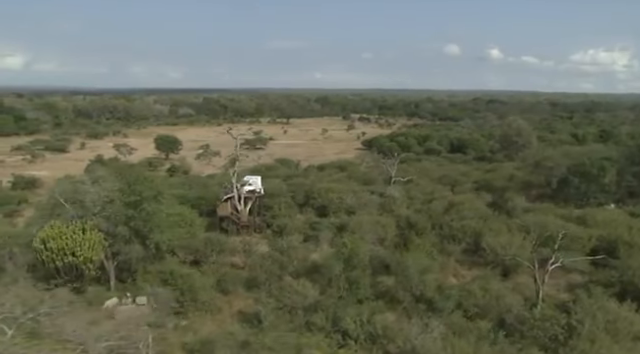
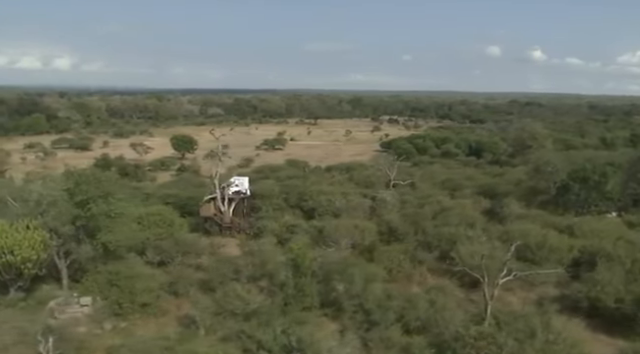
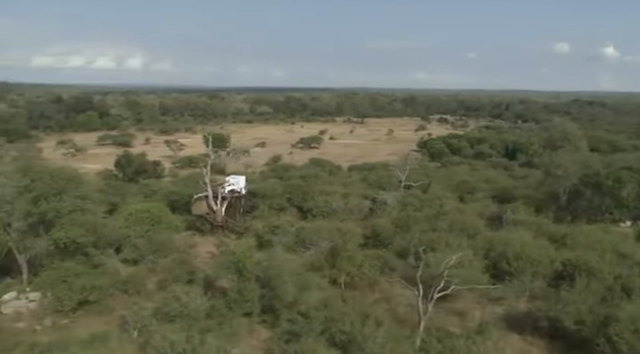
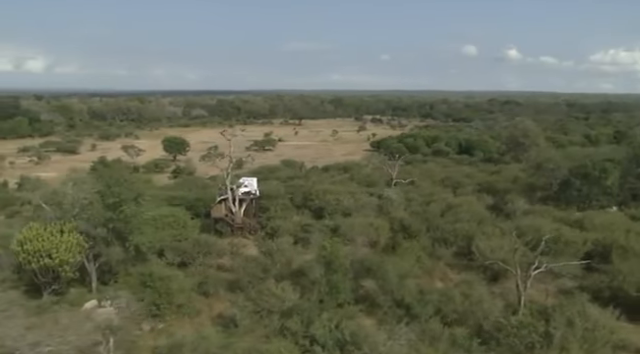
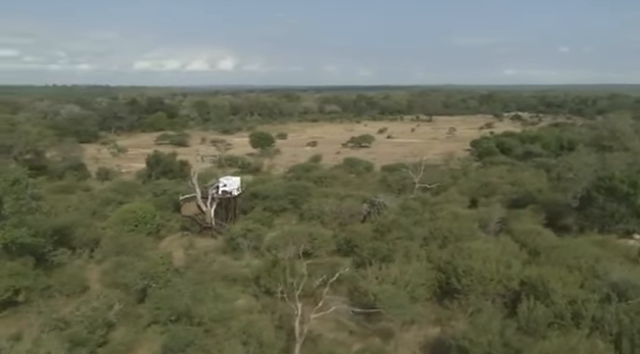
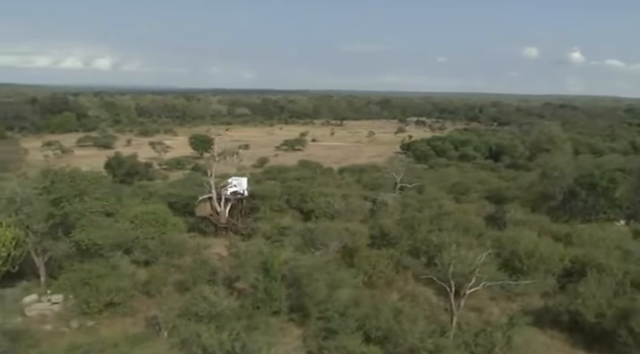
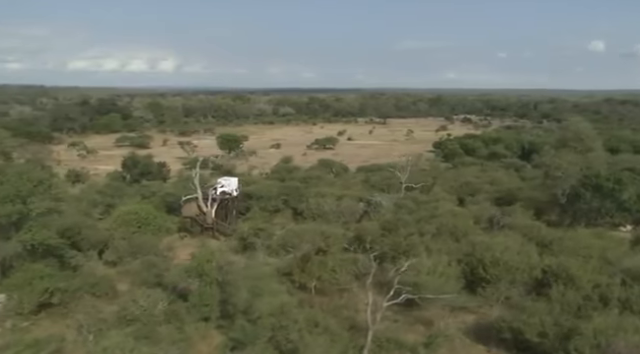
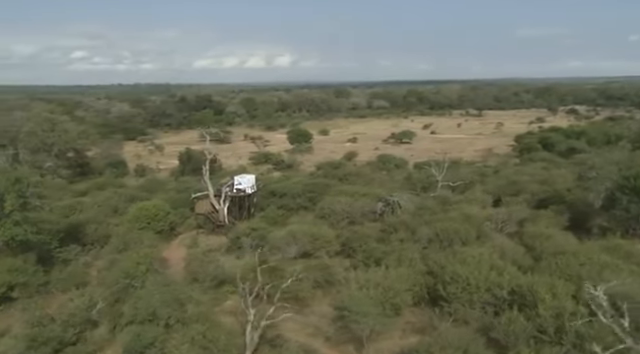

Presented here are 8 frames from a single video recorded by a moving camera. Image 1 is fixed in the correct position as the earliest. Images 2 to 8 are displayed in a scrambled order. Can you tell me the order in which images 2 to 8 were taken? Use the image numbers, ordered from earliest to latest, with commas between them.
4, 2, 6, 3, 7, 5, 8
